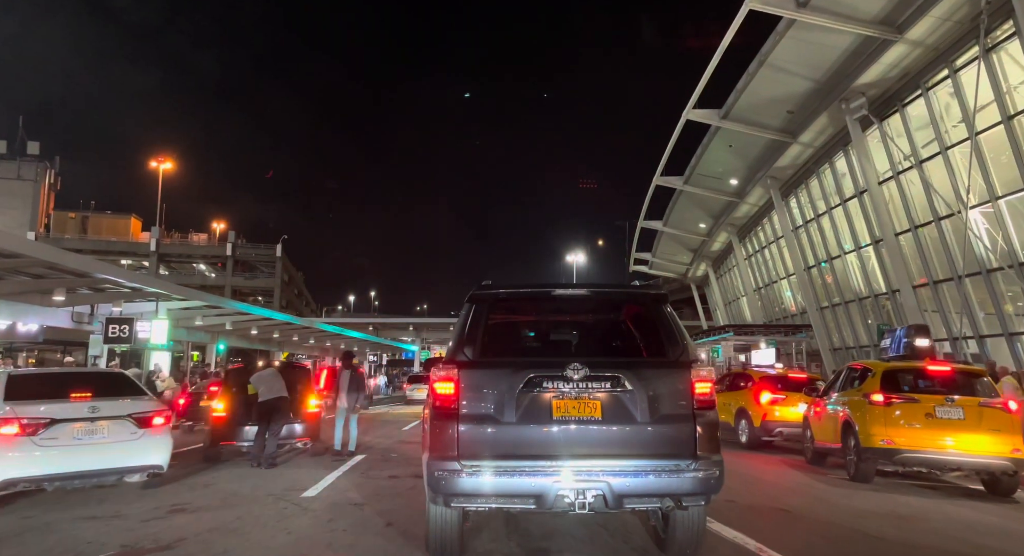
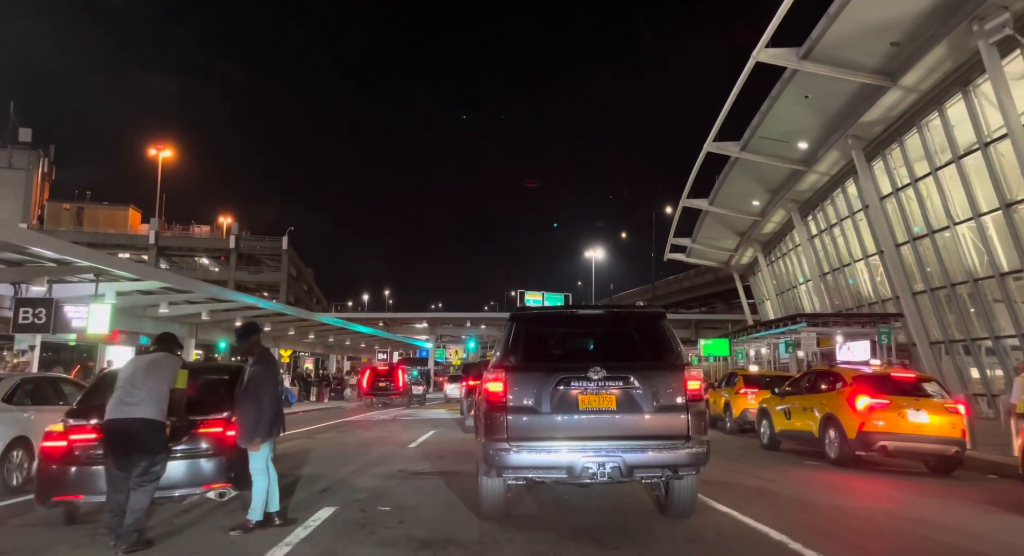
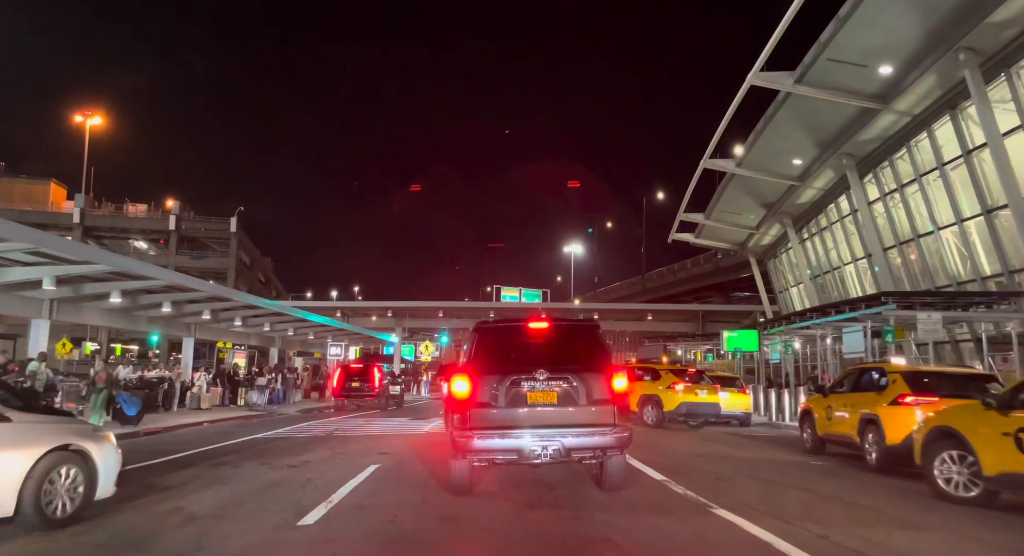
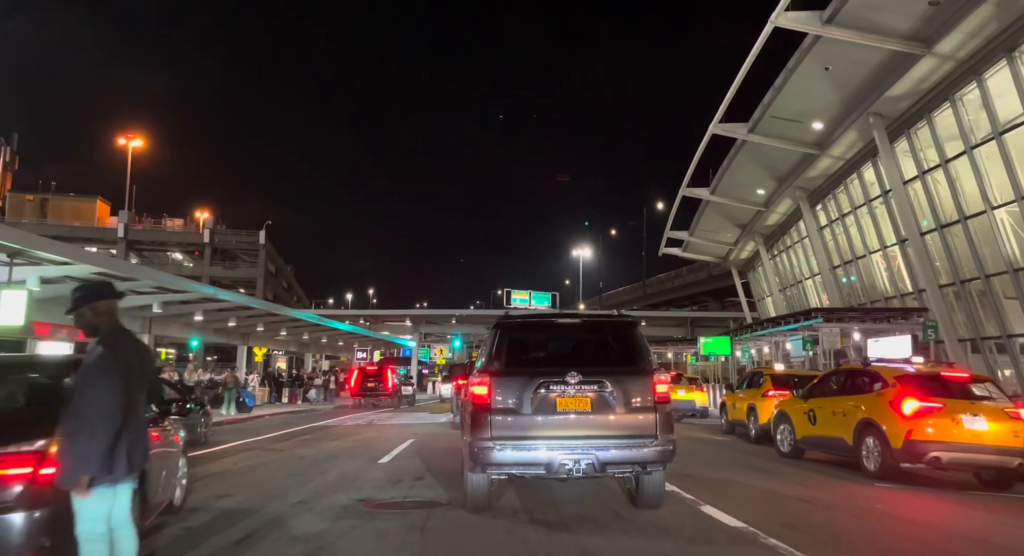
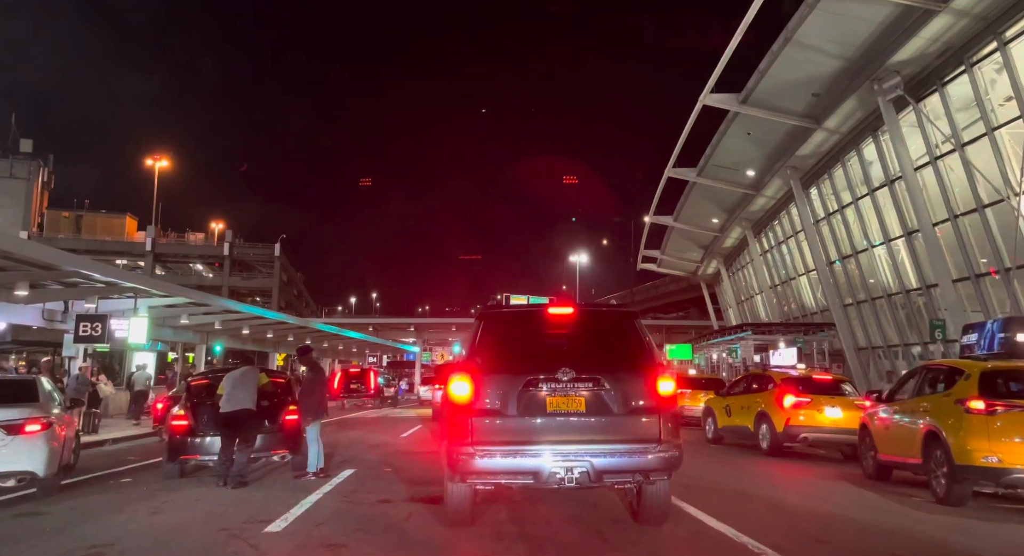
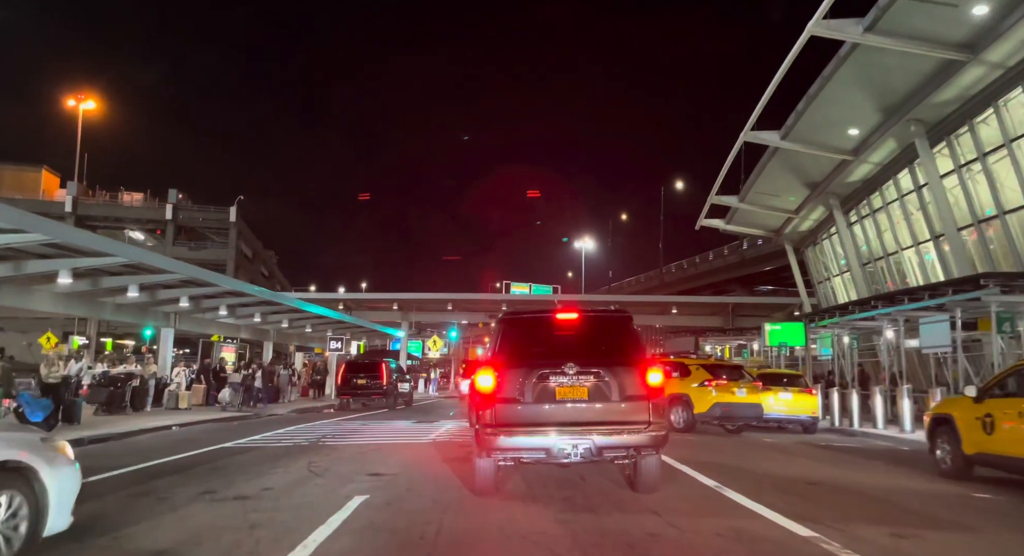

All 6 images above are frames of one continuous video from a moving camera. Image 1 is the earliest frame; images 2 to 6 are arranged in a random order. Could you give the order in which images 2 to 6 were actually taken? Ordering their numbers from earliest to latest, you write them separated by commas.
5, 2, 4, 3, 6
